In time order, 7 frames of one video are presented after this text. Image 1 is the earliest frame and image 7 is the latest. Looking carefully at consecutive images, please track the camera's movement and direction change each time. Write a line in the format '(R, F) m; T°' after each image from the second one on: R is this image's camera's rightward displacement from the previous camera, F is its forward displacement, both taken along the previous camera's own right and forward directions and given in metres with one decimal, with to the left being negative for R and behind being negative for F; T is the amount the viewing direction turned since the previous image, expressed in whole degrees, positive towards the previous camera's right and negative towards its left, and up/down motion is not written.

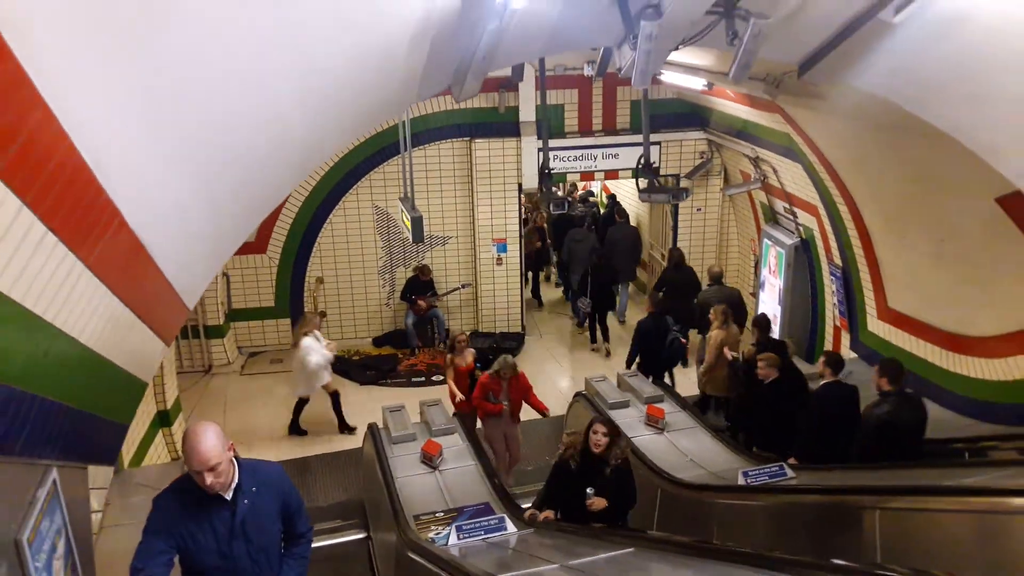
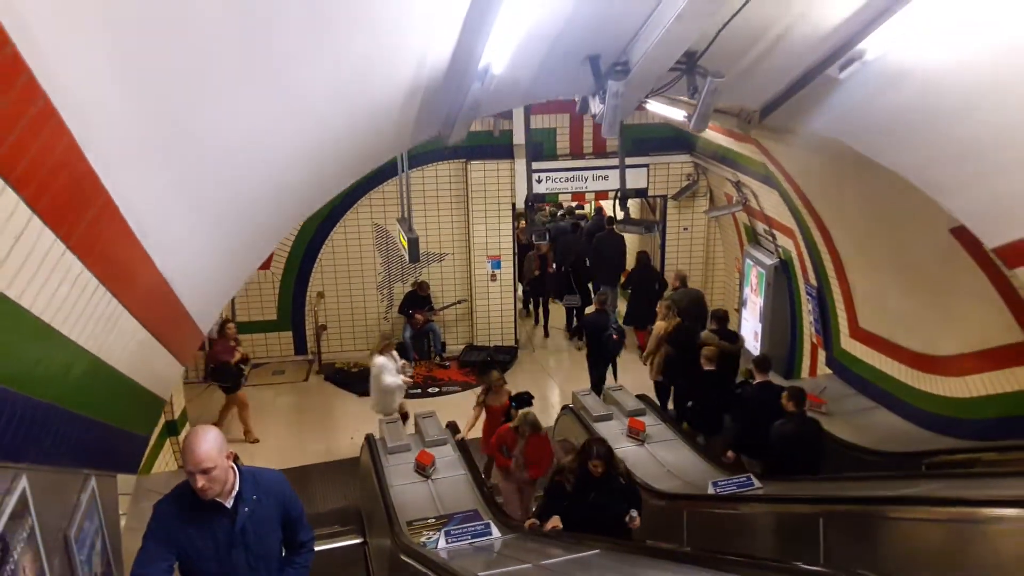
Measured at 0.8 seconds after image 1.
(+0.1, -0.3) m; 0°
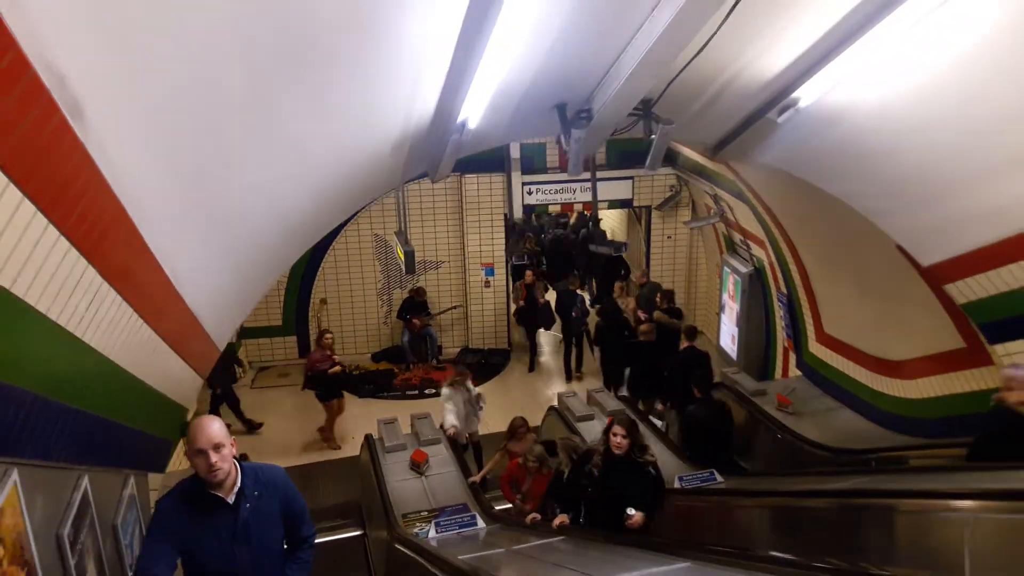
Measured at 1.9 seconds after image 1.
(+0.1, -0.4) m; 0°
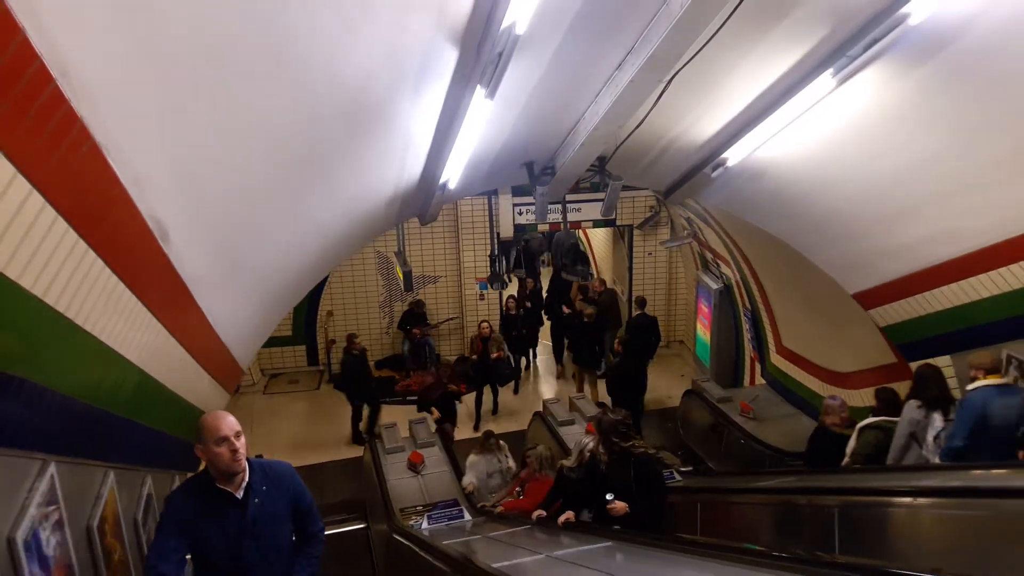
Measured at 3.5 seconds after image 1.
(+0.2, -0.6) m; -1°
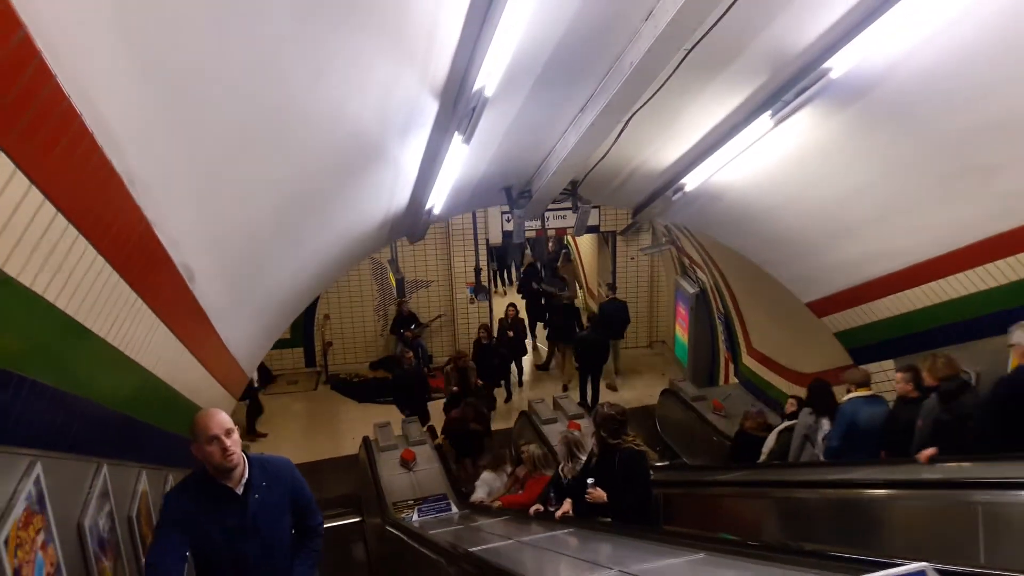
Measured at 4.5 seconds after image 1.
(+0.1, -0.4) m; 0°
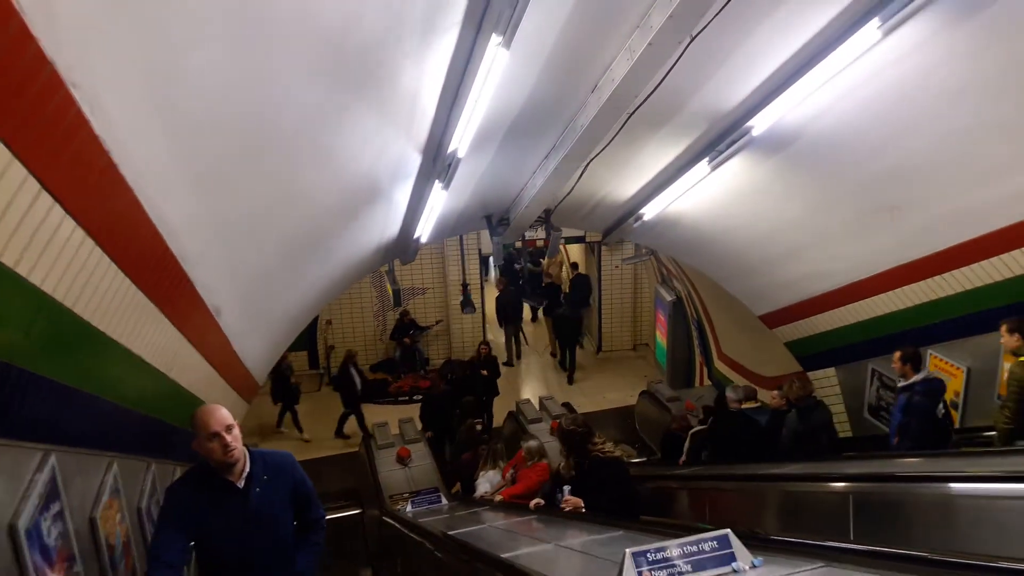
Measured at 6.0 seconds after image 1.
(+0.2, -0.6) m; 0°
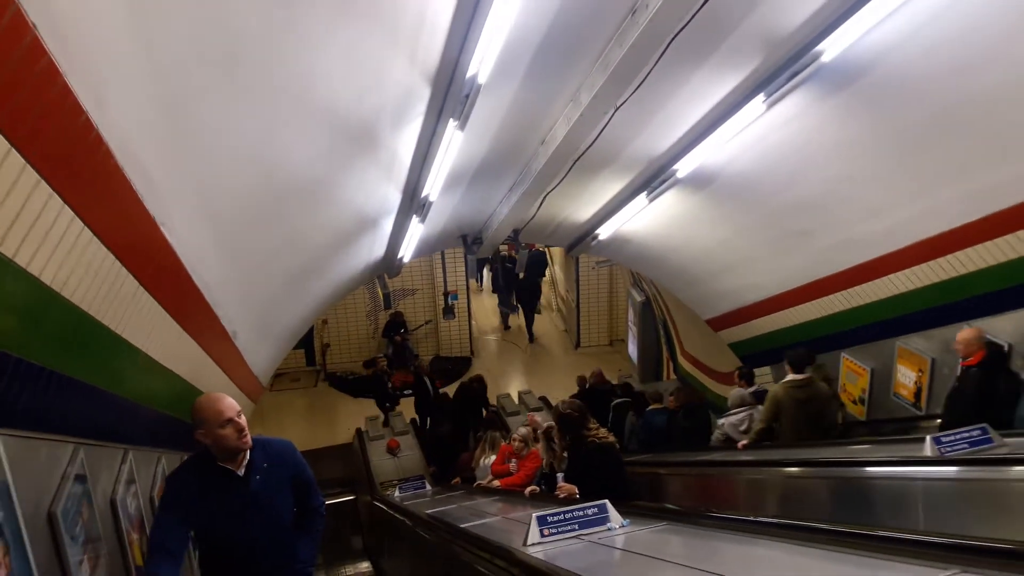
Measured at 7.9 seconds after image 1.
(+0.2, -0.7) m; 0°
